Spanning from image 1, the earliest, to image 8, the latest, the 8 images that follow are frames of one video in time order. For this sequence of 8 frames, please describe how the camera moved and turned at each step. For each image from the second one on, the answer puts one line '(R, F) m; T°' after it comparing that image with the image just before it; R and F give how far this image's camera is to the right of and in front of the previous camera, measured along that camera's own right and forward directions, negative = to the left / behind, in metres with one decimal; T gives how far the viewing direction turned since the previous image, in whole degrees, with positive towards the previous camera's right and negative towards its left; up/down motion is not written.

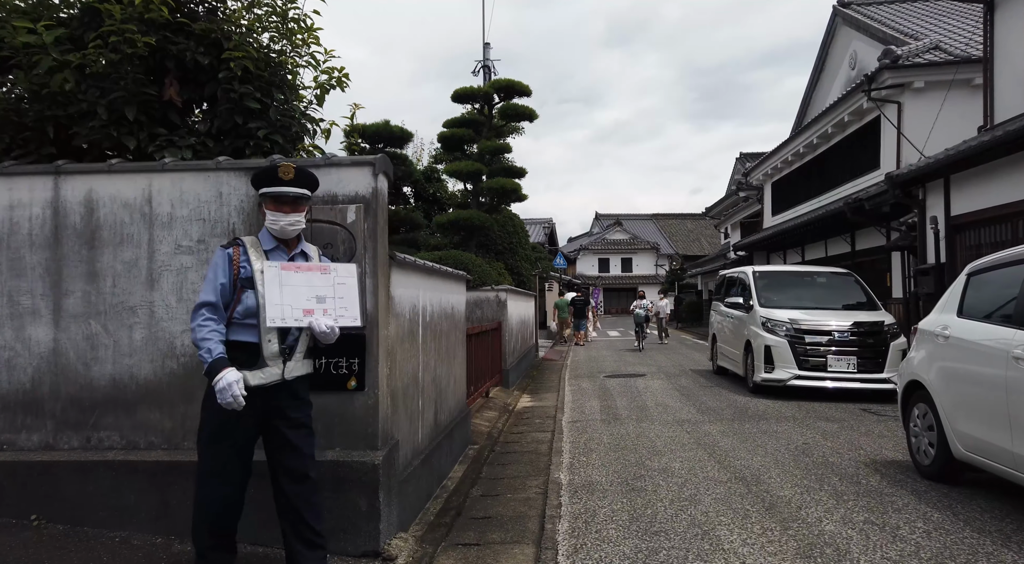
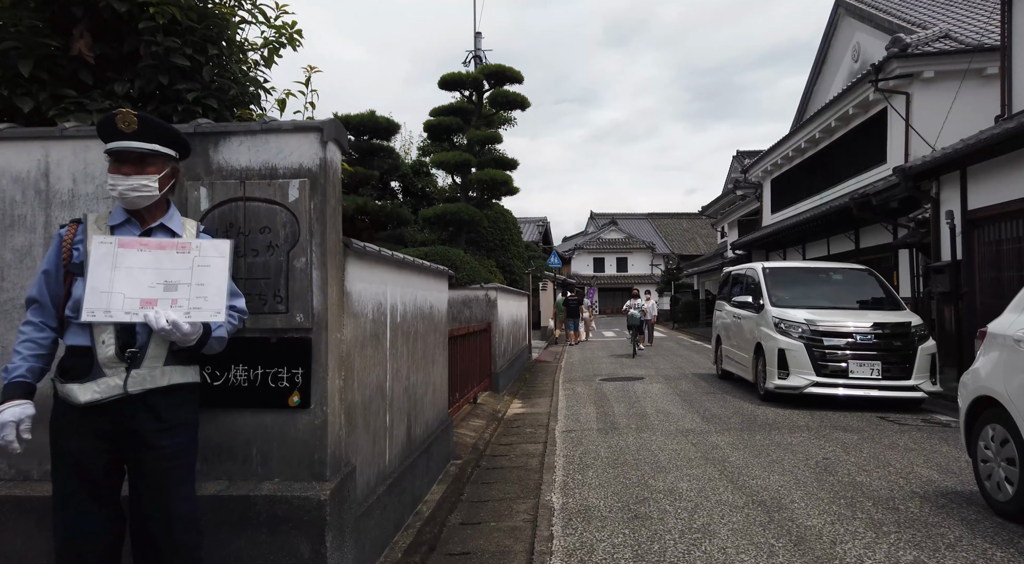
(+0.1, +0.7) m; 0°
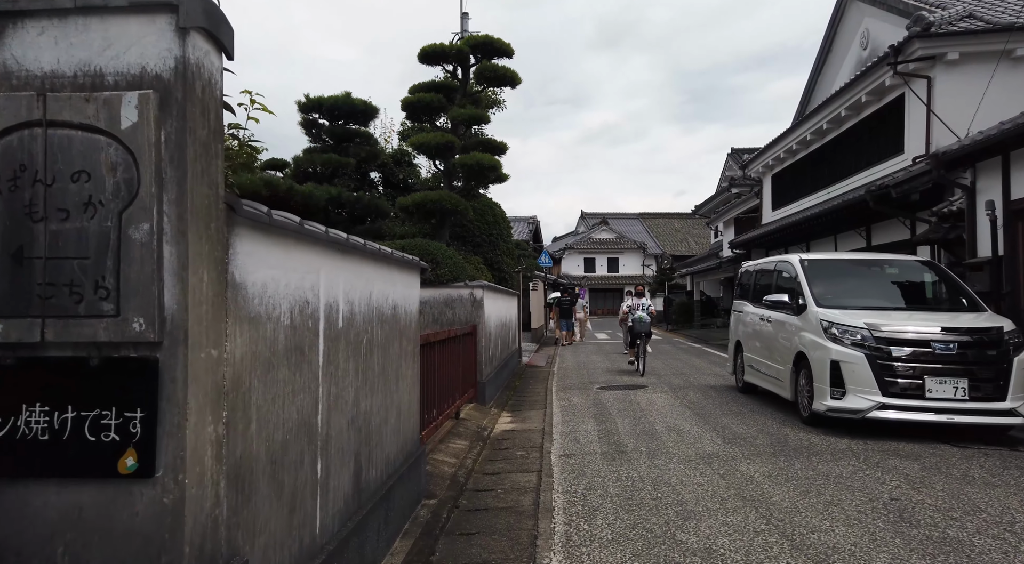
(0.0, +1.2) m; +1°
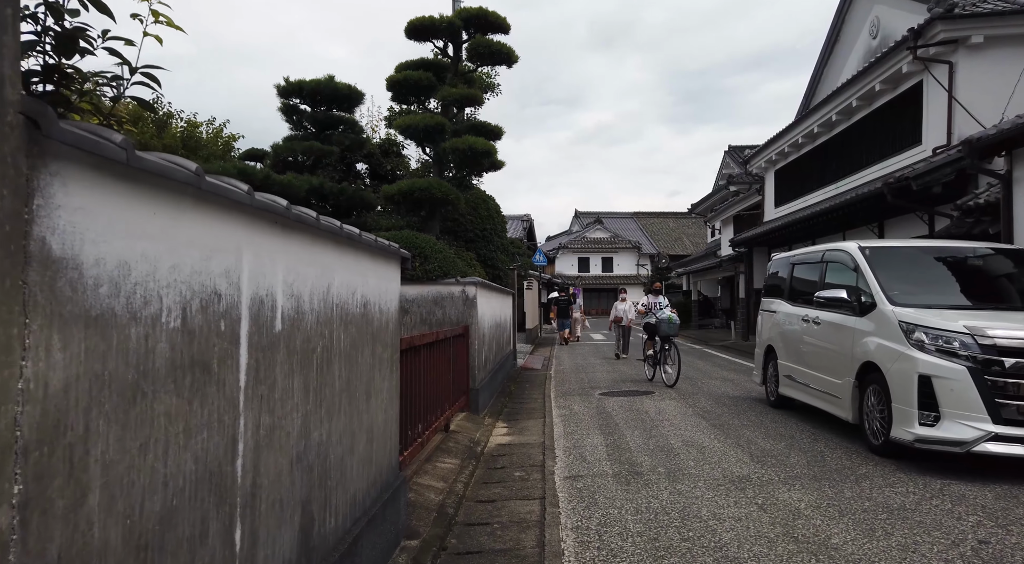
(0.0, +0.9) m; +1°
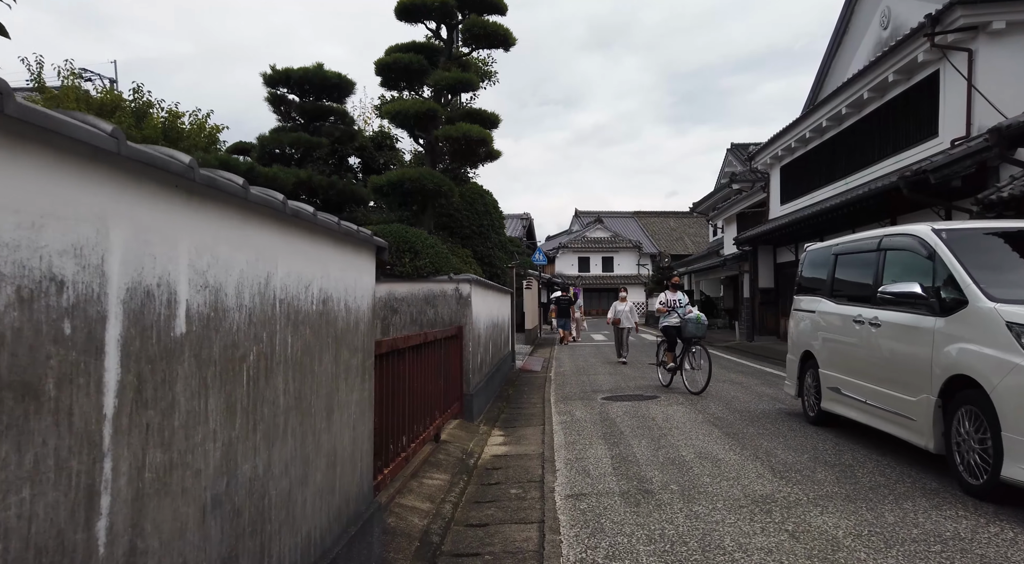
(0.0, +0.6) m; 0°
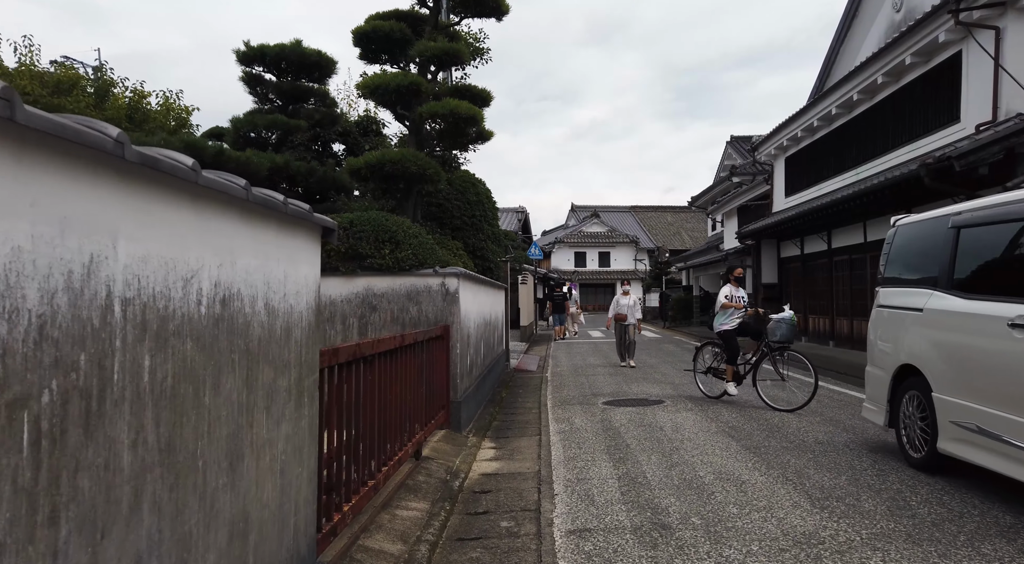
(0.0, +0.8) m; 0°
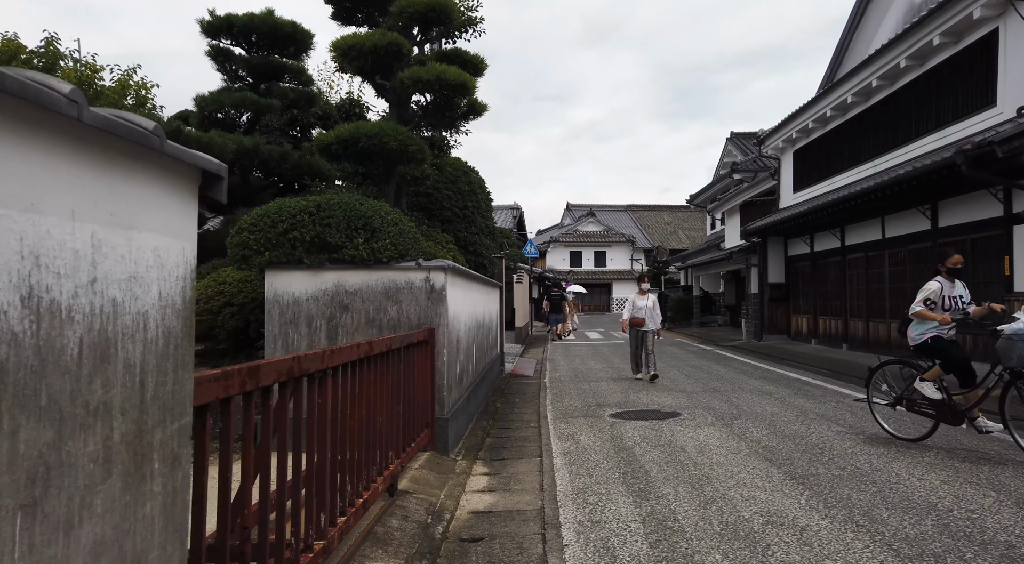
(0.0, +1.1) m; +1°
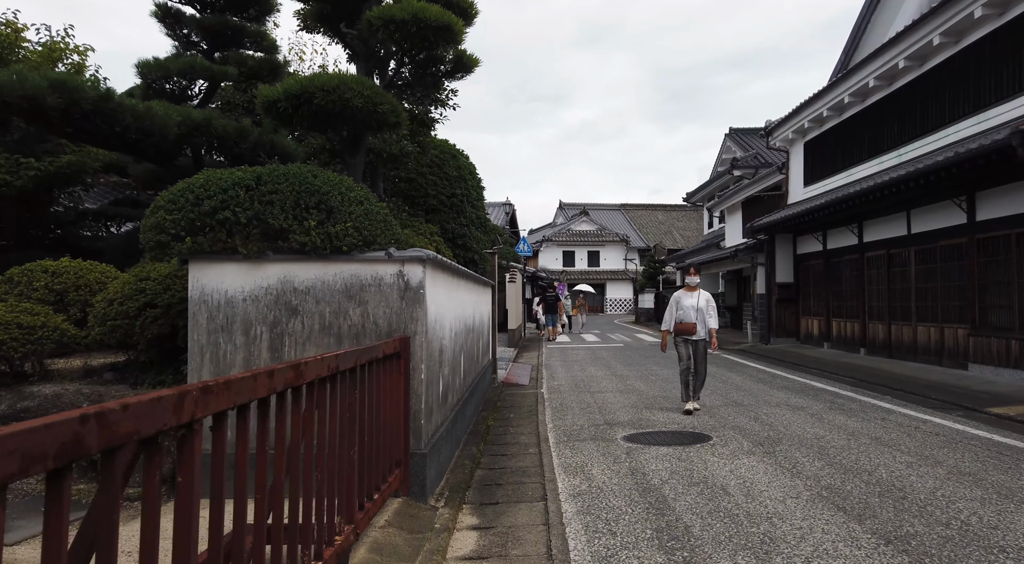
(0.0, +1.4) m; +1°
